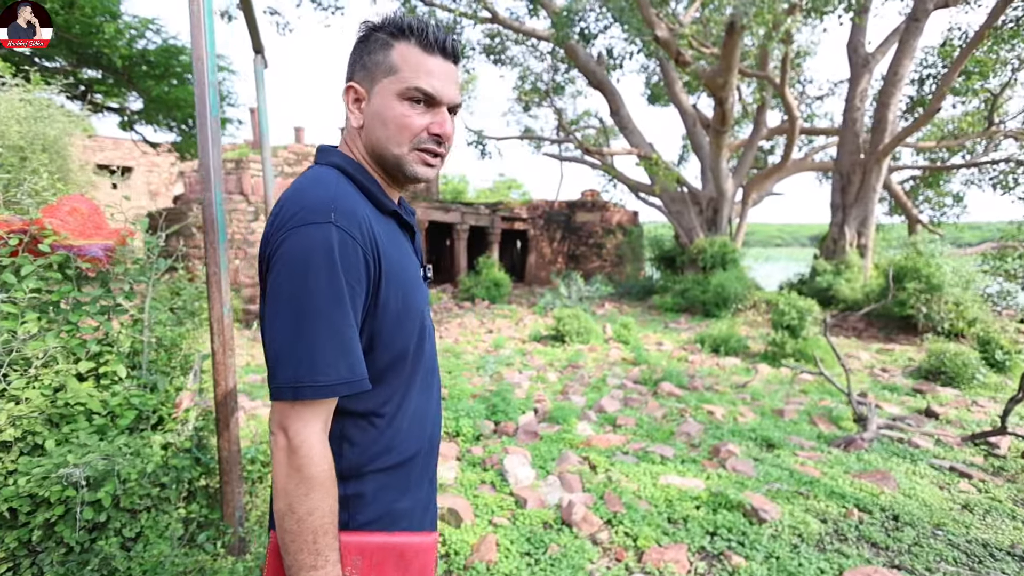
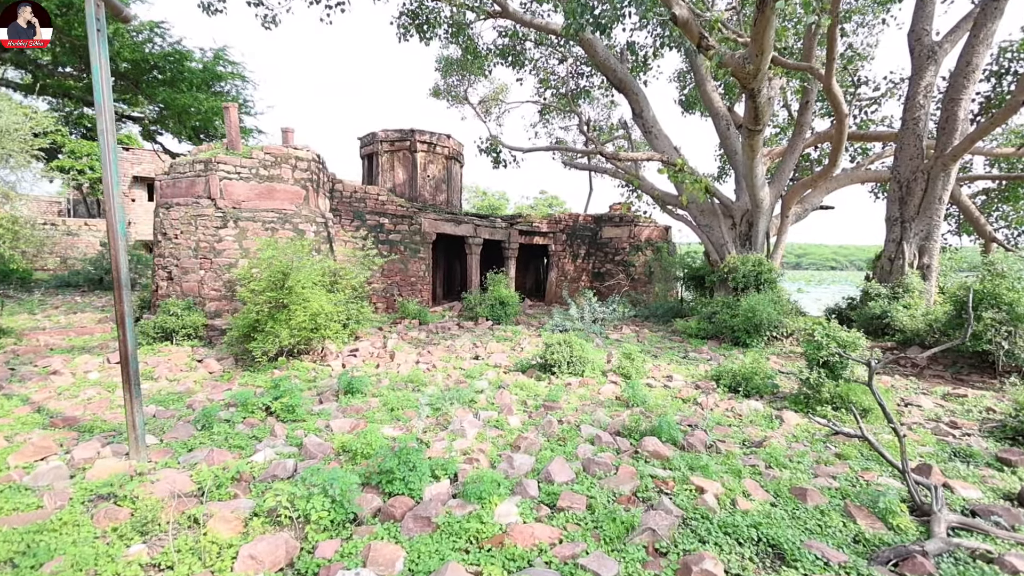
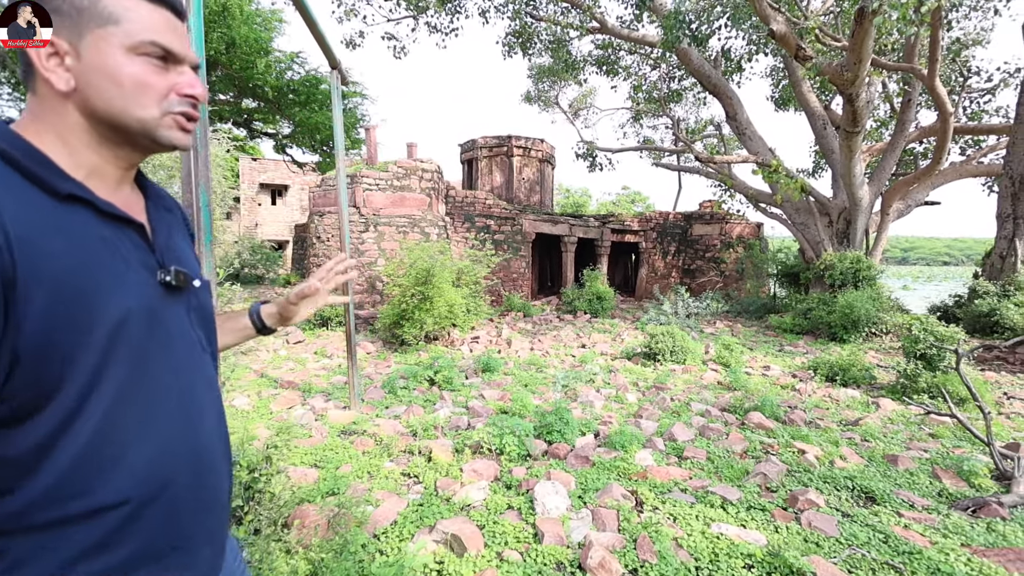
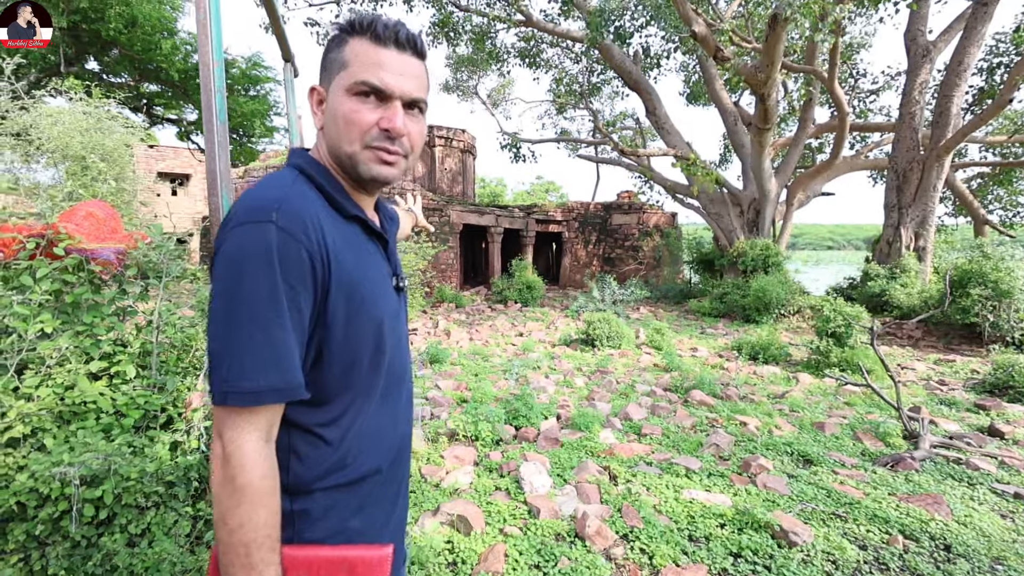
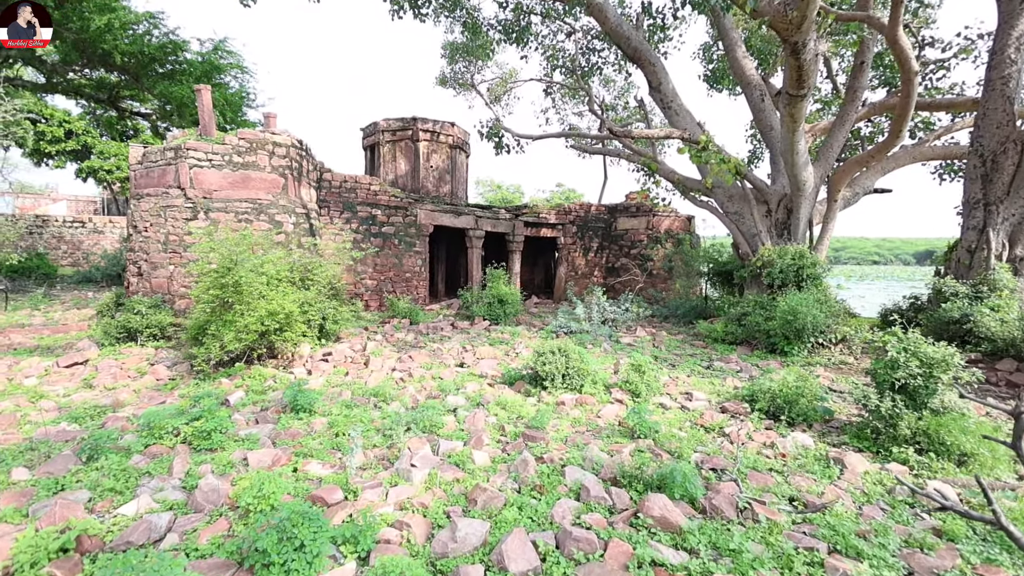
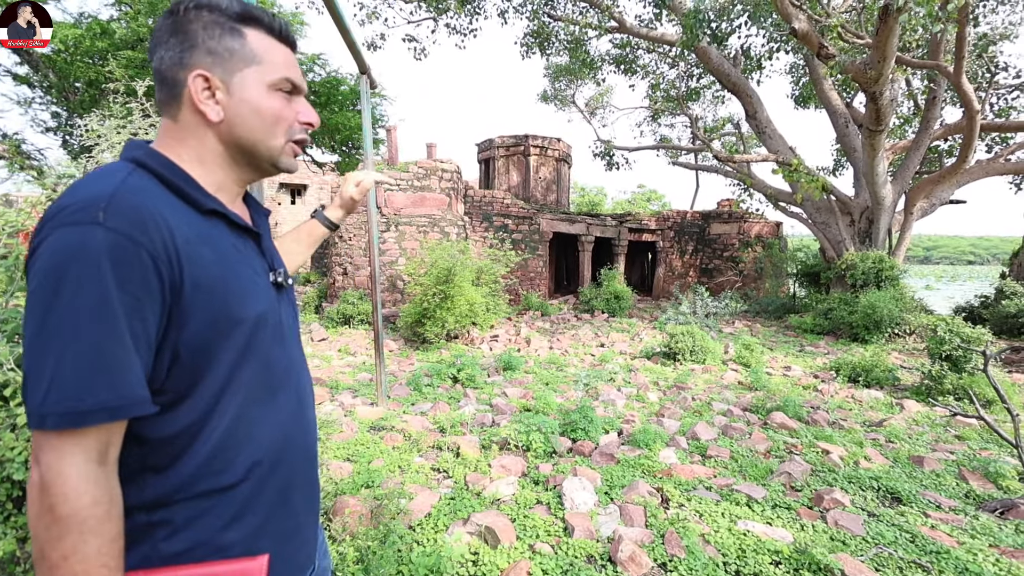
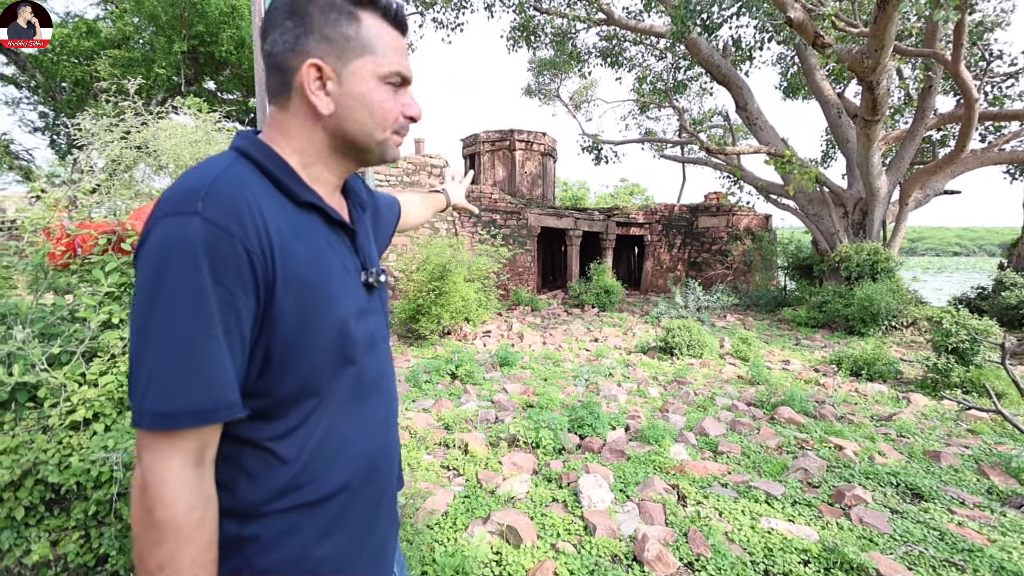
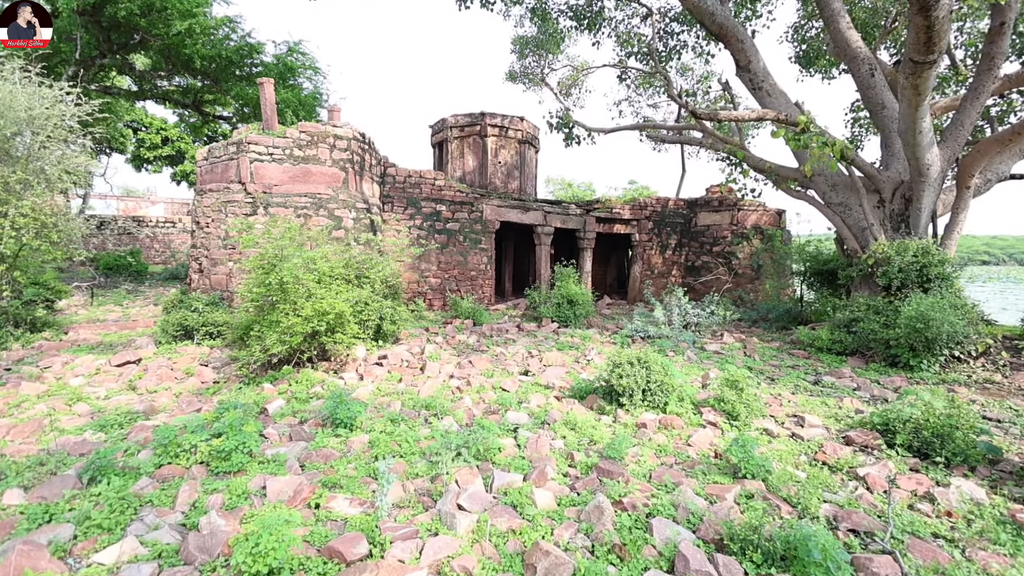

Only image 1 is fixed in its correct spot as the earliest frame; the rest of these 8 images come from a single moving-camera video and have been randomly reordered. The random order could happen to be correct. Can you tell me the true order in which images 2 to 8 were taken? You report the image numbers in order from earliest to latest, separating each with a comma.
4, 7, 6, 3, 2, 5, 8
